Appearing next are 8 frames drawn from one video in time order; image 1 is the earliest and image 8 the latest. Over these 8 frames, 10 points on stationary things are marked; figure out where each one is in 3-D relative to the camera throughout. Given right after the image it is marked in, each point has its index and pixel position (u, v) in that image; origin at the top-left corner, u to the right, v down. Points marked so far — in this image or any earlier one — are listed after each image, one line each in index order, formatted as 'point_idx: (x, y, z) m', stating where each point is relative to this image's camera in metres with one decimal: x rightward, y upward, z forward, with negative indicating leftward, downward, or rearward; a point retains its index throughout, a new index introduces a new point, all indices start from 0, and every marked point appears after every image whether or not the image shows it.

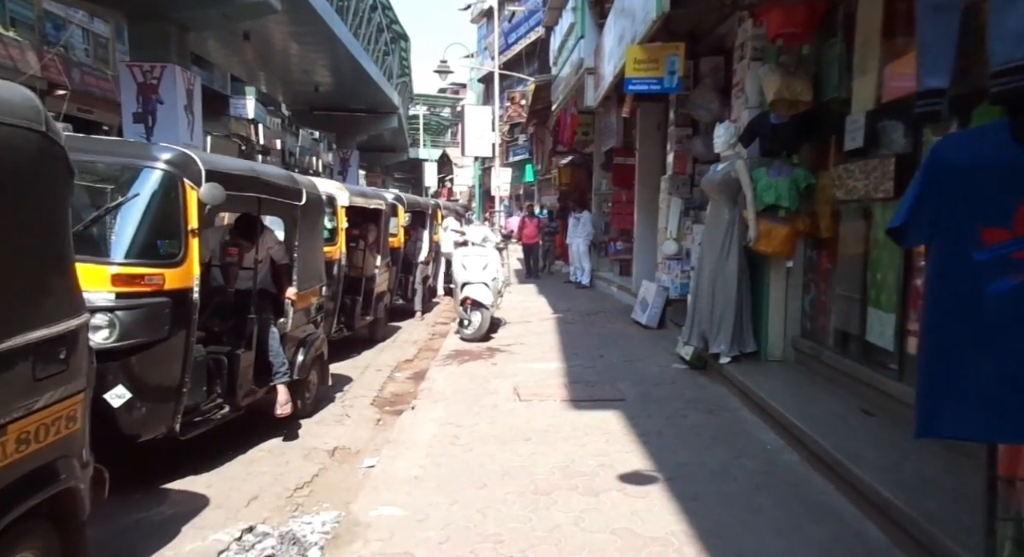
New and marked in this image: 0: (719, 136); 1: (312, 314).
0: (+1.8, +1.2, +7.0) m
1: (-1.6, -0.3, +6.6) m
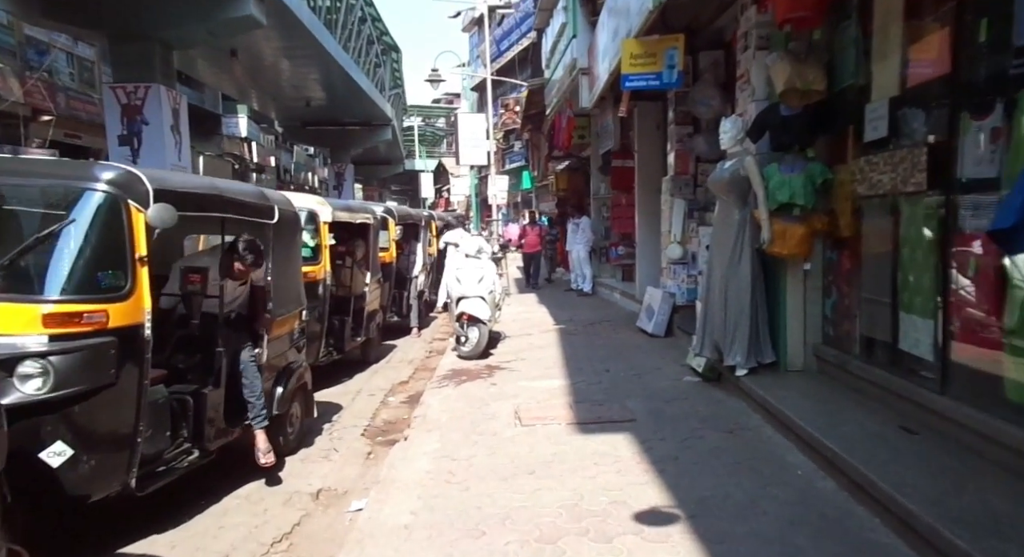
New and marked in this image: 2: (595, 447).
0: (+1.7, +1.2, +6.5) m
1: (-1.7, -0.5, +6.1) m
2: (+0.5, -1.1, +5.2) m
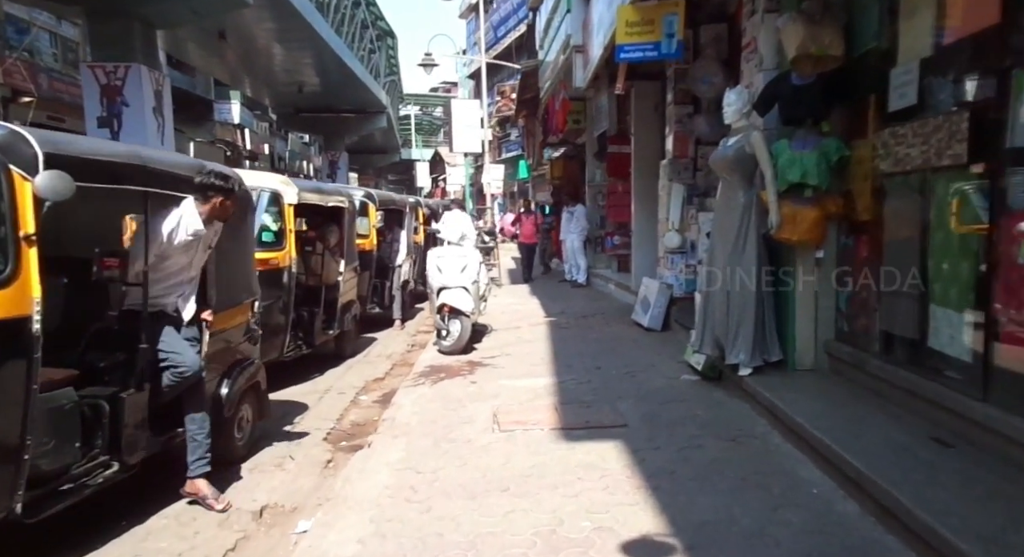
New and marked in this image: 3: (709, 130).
0: (+1.6, +1.3, +5.8) m
1: (-1.8, -0.4, +5.5) m
2: (+0.4, -1.0, +4.6) m
3: (+2.3, +1.7, +9.3) m
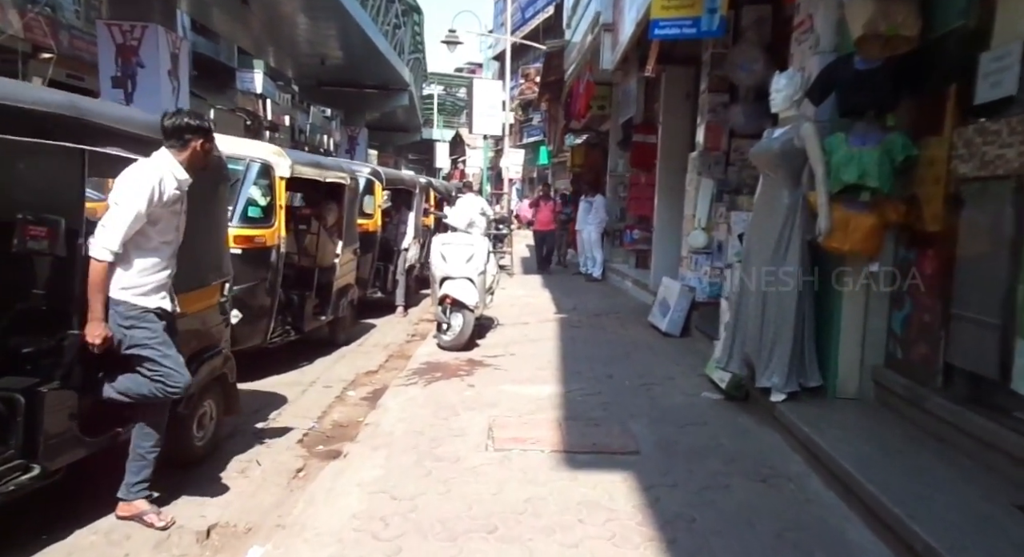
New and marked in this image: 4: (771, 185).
0: (+1.7, +1.2, +5.1) m
1: (-1.8, -0.2, +4.9) m
2: (+0.3, -1.0, +3.9) m
3: (+2.5, +1.7, +8.6) m
4: (+1.6, +0.6, +5.1) m
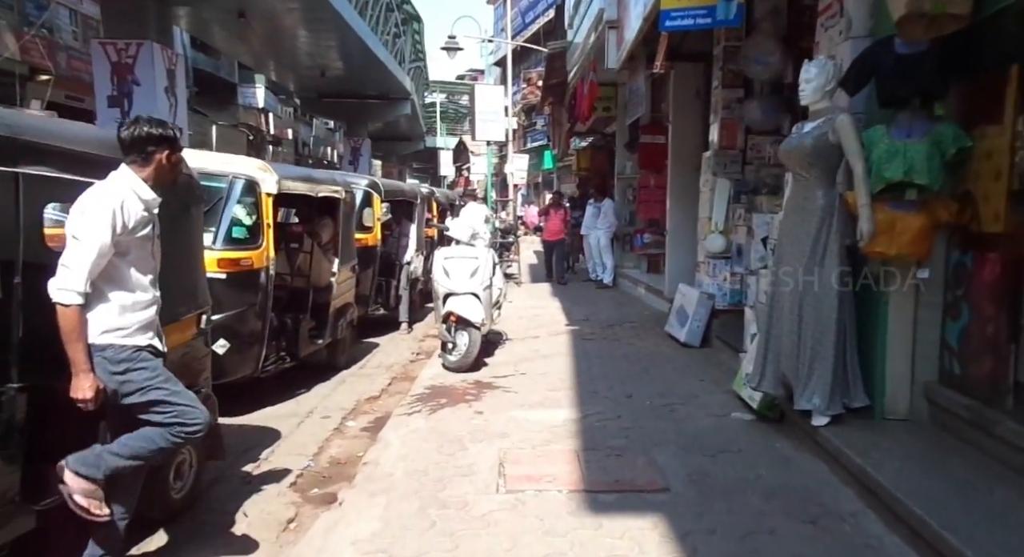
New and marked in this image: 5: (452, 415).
0: (+1.7, +1.1, +4.6) m
1: (-1.7, -0.4, +4.4) m
2: (+0.4, -1.1, +3.4) m
3: (+2.5, +1.6, +8.1) m
4: (+1.7, +0.5, +4.6) m
5: (-0.4, -1.0, +5.7) m
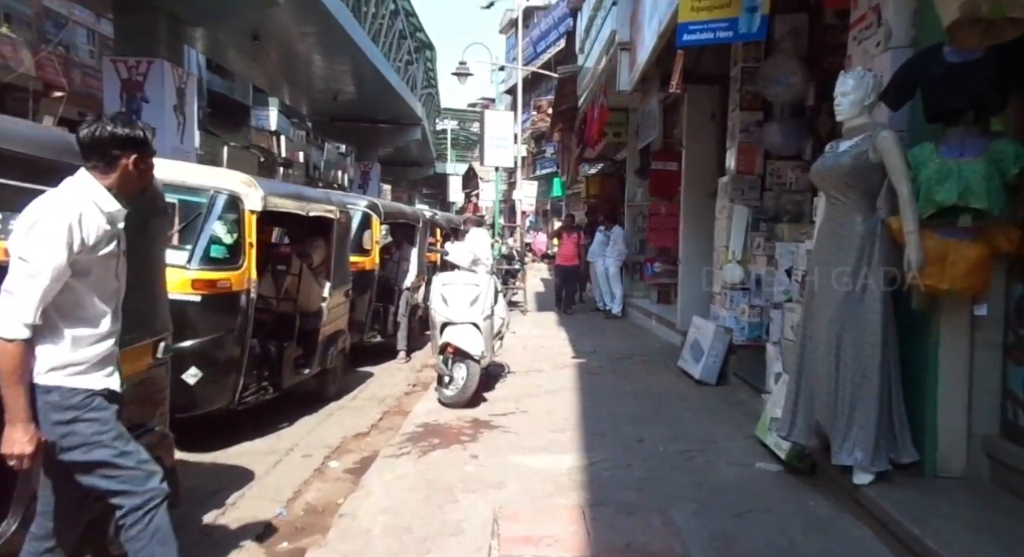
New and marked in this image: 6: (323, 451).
0: (+1.7, +1.0, +4.1) m
1: (-1.7, -0.5, +3.9) m
2: (+0.4, -1.3, +2.9) m
3: (+2.6, +1.3, +7.6) m
4: (+1.7, +0.4, +4.1) m
5: (-0.4, -1.1, +5.1) m
6: (-1.4, -1.3, +5.8) m
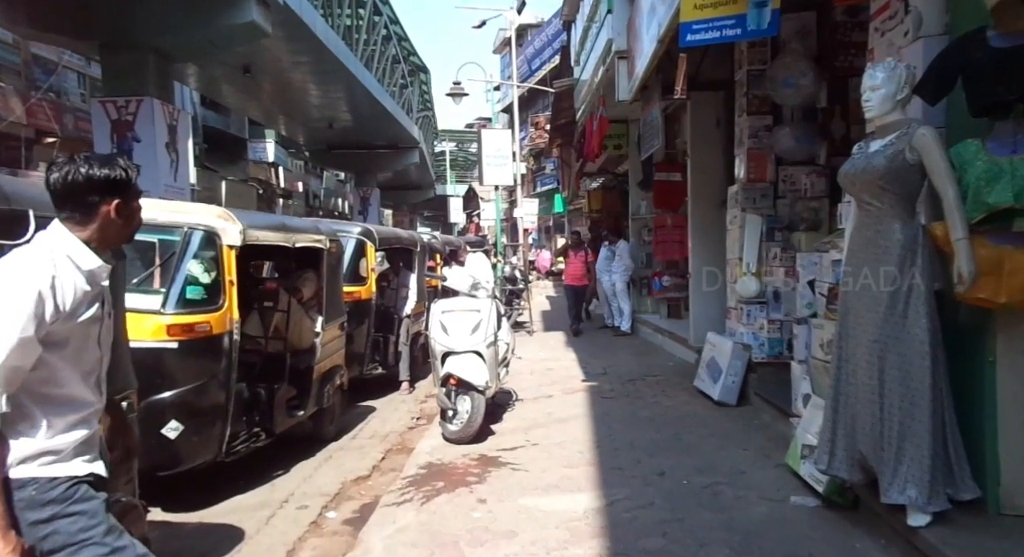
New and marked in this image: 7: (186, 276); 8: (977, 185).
0: (+1.7, +0.9, +3.7) m
1: (-1.7, -0.7, +3.5) m
2: (+0.4, -1.3, +2.4) m
3: (+2.6, +1.2, +7.2) m
4: (+1.7, +0.3, +3.7) m
5: (-0.4, -1.3, +4.7) m
6: (-1.3, -1.5, +5.4) m
7: (-2.0, 0.0, +5.0) m
8: (+1.9, +0.4, +3.2) m
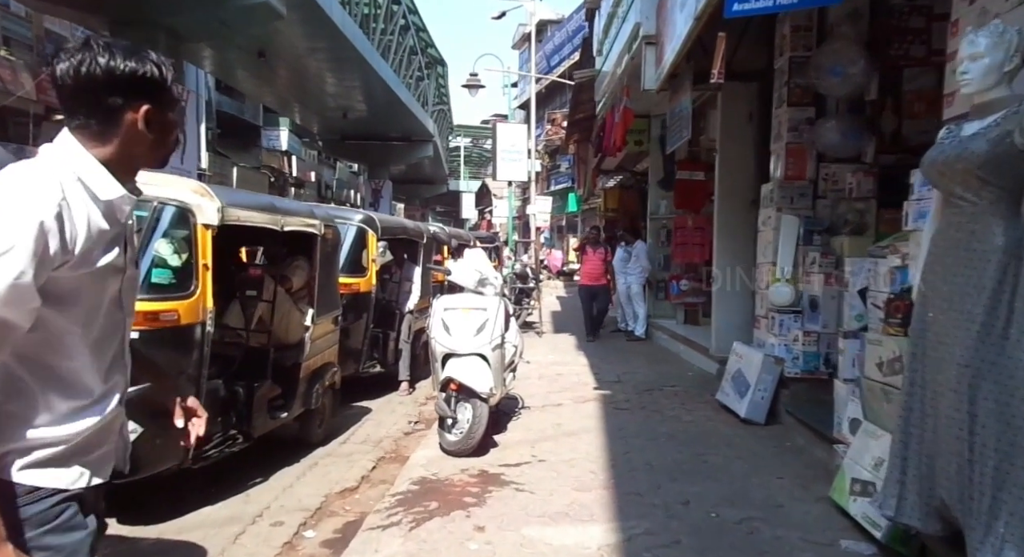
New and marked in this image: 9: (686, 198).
0: (+1.8, +0.8, +3.1) m
1: (-1.7, -0.7, +2.9) m
2: (+0.4, -1.3, +1.8) m
3: (+2.7, +1.1, +6.6) m
4: (+1.7, +0.2, +3.1) m
5: (-0.4, -1.3, +4.1) m
6: (-1.3, -1.4, +4.8) m
7: (-2.0, +0.1, +4.4) m
8: (+2.0, +0.3, +2.5) m
9: (+2.4, +1.1, +10.7) m
